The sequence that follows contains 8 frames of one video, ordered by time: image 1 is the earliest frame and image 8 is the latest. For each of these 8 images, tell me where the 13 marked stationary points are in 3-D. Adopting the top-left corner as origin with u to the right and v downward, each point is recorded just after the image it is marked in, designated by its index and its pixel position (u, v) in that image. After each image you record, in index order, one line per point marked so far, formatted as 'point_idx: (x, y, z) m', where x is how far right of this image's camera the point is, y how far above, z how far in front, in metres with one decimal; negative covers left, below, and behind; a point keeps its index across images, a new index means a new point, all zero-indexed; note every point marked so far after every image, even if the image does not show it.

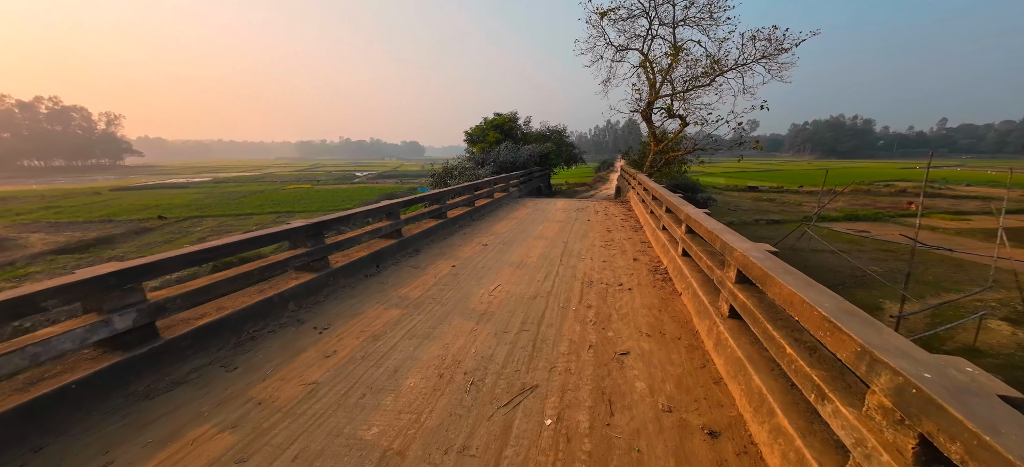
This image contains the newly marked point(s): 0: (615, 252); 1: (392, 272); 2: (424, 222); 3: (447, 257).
0: (+1.4, -0.3, +4.8) m
1: (-1.8, -0.6, +4.7) m
2: (-1.6, +0.2, +6.3) m
3: (-1.0, -0.3, +5.1) m
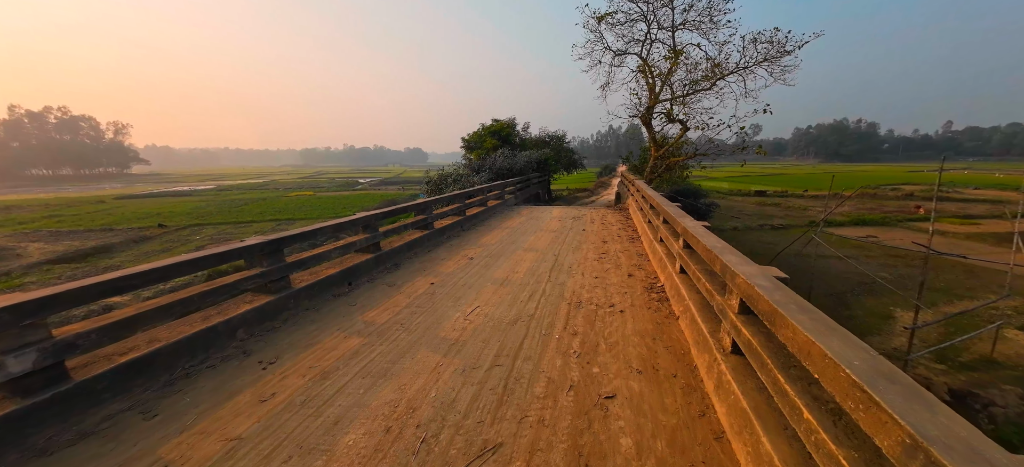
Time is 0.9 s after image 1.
0: (+1.2, -0.4, +4.5) m
1: (-2.0, -0.8, +4.3) m
2: (-1.8, 0.0, +5.9) m
3: (-1.2, -0.5, +4.7) m
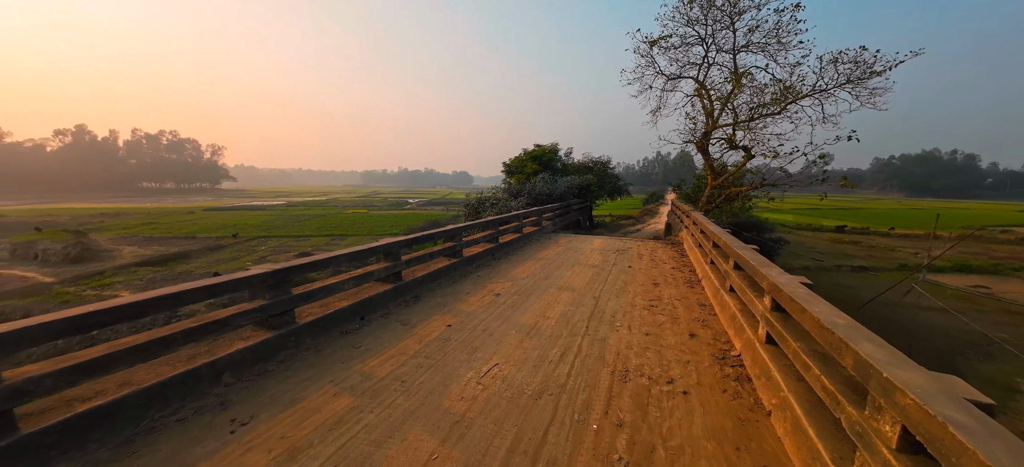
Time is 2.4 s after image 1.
0: (+1.6, -0.9, +3.6) m
1: (-1.6, -1.1, +3.9) m
2: (-1.3, -0.5, +5.5) m
3: (-0.8, -0.9, +4.2) m
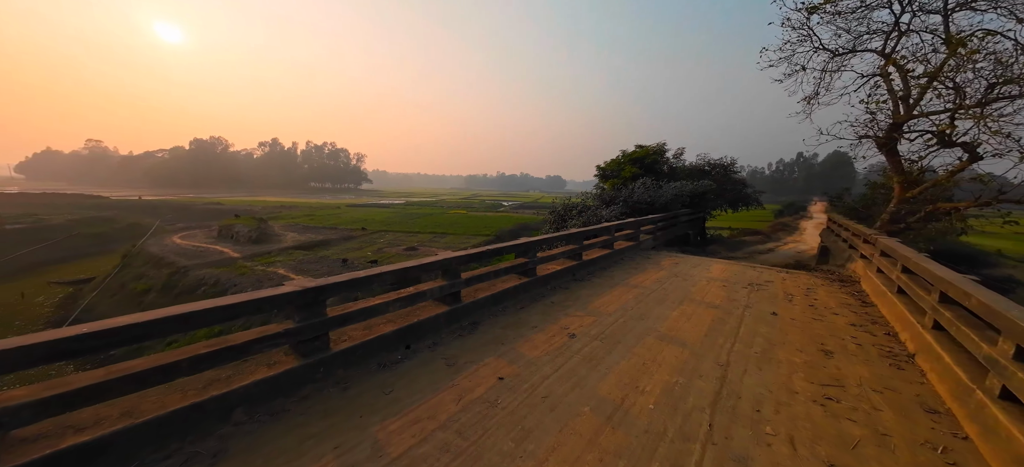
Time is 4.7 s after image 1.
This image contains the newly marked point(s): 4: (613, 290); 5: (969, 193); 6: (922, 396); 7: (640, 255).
0: (+2.1, -1.2, +2.1) m
1: (-1.0, -1.2, +3.2) m
2: (-0.1, -0.6, +4.7) m
3: (-0.1, -1.1, +3.3) m
4: (+1.5, -0.8, +4.7) m
5: (+9.8, +0.9, +7.5) m
6: (+3.0, -1.1, +2.5) m
7: (+2.8, -0.5, +7.4) m
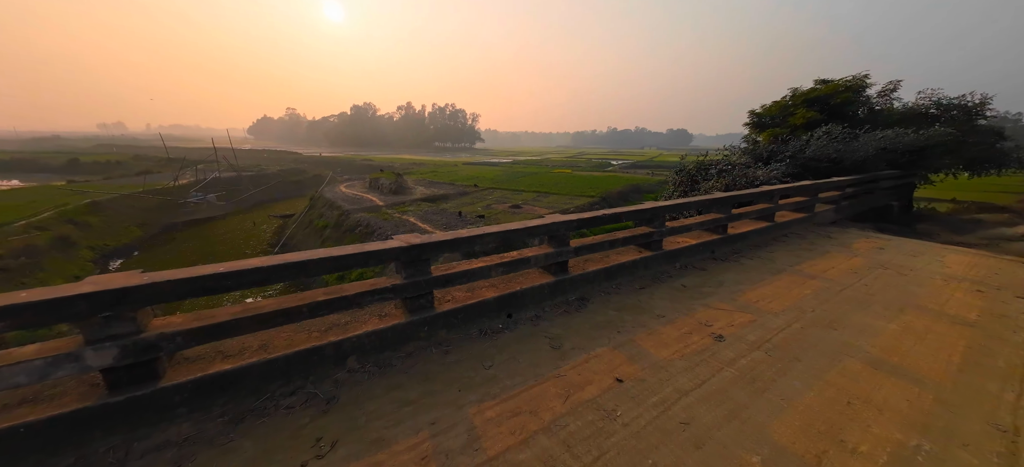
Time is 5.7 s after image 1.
0: (+2.6, -1.2, +1.0) m
1: (0.0, -0.9, +2.9) m
2: (+1.3, -0.2, +4.0) m
3: (+0.8, -0.8, +2.7) m
4: (+2.7, -0.5, +3.6) m
5: (+11.6, +0.9, +3.5) m
6: (+3.5, -1.2, +1.1) m
7: (+4.9, 0.0, +5.7) m
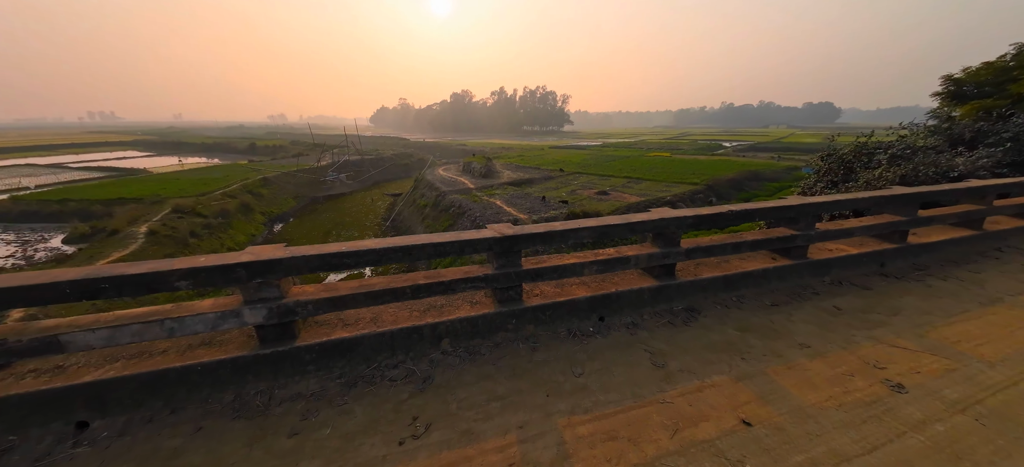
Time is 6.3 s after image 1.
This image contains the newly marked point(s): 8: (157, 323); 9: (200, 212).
0: (+2.7, -1.4, +0.2) m
1: (+0.7, -0.9, +2.6) m
2: (+2.2, -0.2, +3.3) m
3: (+1.5, -0.8, +2.2) m
4: (+3.5, -0.6, +2.6) m
5: (+12.2, +0.3, +0.5) m
6: (+3.7, -1.4, +0.1) m
7: (+6.1, -0.1, +4.2) m
8: (-3.1, -0.8, +3.1) m
9: (-16.4, +1.3, +19.1) m
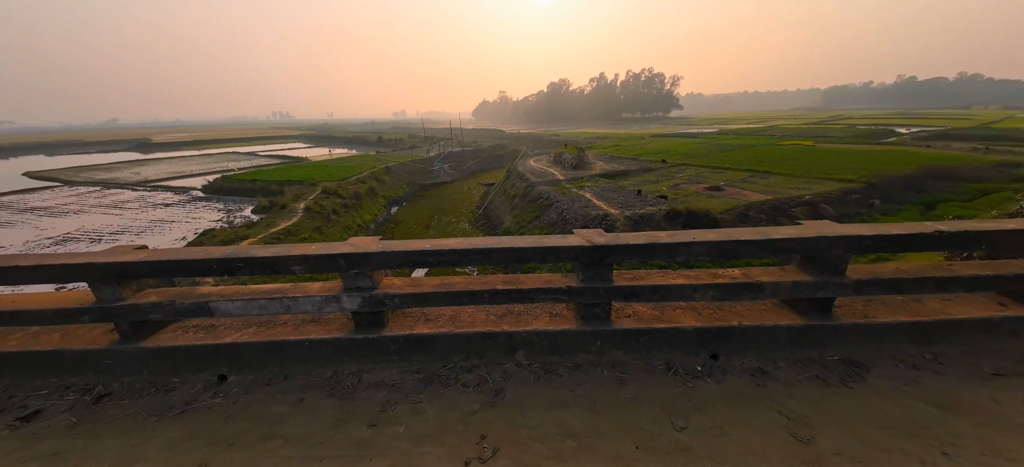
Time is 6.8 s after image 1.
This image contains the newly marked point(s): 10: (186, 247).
0: (+2.5, -1.7, -0.8) m
1: (+1.2, -1.0, +2.1) m
2: (+2.9, -0.4, +2.3) m
3: (+1.9, -1.0, +1.5) m
4: (+4.0, -0.8, +1.3) m
5: (+11.8, -0.5, -3.0) m
6: (+3.4, -1.7, -1.2) m
7: (+6.9, -0.5, +2.1) m
8: (-2.3, -0.6, +3.4) m
9: (-11.0, +2.5, +22.2) m
10: (-3.2, -0.1, +3.5) m
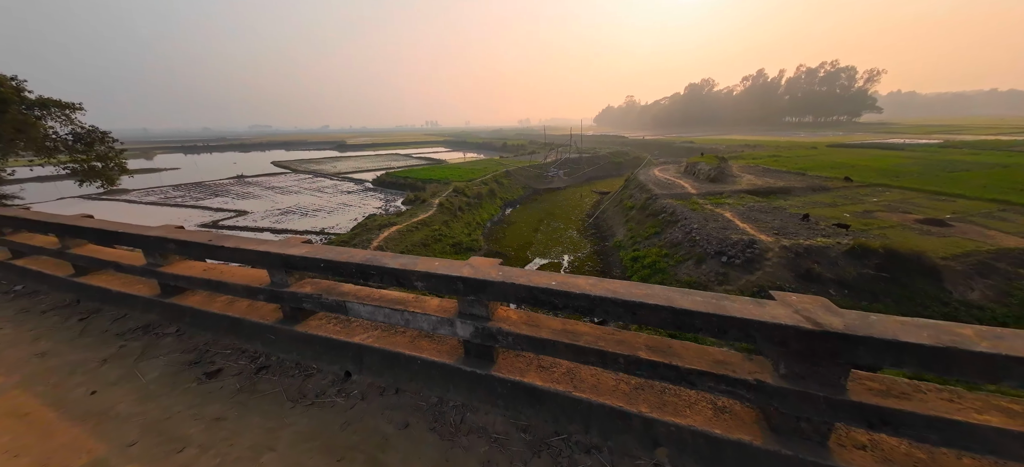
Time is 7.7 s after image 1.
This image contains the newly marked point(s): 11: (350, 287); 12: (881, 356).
0: (+2.0, -2.1, -2.1) m
1: (+1.7, -1.3, +1.0) m
2: (+3.5, -0.9, +0.7) m
3: (+2.2, -1.4, +0.2) m
4: (+4.2, -1.5, -0.6) m
5: (+10.3, -1.8, -7.1) m
6: (+2.8, -2.2, -2.8) m
7: (+7.2, -1.4, -0.7) m
8: (-1.2, -0.7, +3.4) m
9: (-3.4, +2.7, +23.9) m
10: (-2.0, -0.2, +3.7) m
11: (-1.9, -0.6, +4.0) m
12: (+1.5, -0.5, +1.4) m
